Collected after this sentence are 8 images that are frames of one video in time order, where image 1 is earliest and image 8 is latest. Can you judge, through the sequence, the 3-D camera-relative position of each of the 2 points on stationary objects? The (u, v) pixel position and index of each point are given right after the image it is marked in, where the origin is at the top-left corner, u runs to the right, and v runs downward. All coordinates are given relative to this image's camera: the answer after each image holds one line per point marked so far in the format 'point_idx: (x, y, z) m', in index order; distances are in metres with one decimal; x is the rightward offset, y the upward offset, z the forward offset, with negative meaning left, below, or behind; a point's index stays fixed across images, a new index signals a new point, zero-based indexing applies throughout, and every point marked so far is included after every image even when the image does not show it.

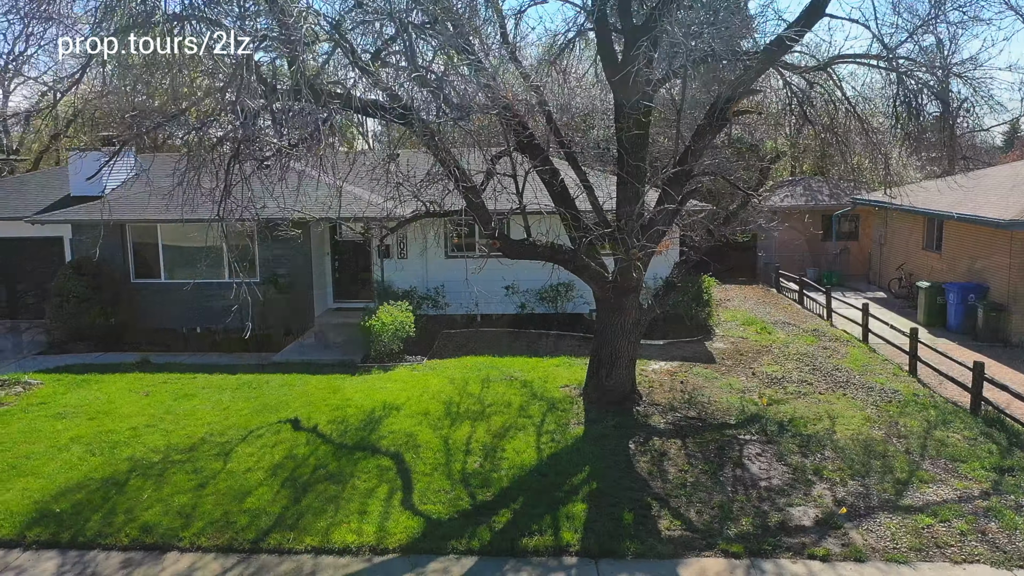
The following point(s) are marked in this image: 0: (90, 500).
0: (-3.8, -1.9, +6.4) m
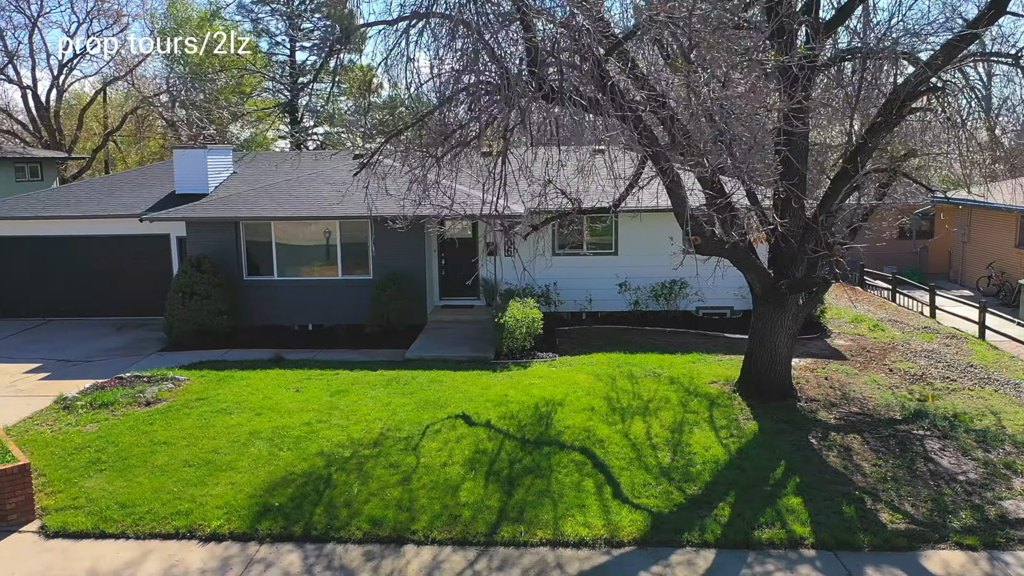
0: (-1.9, -1.8, +6.4) m
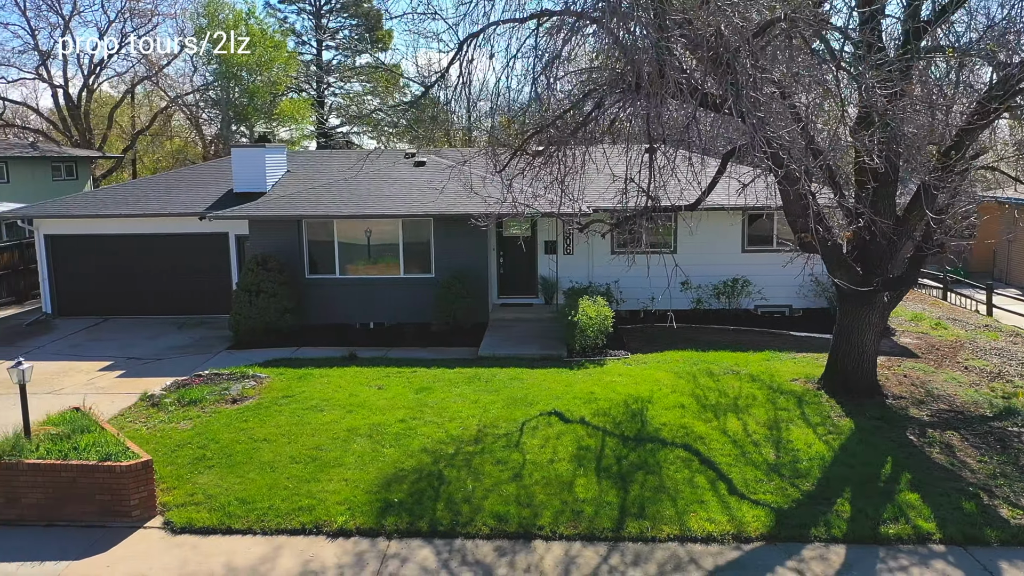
0: (-0.9, -1.8, +6.4) m
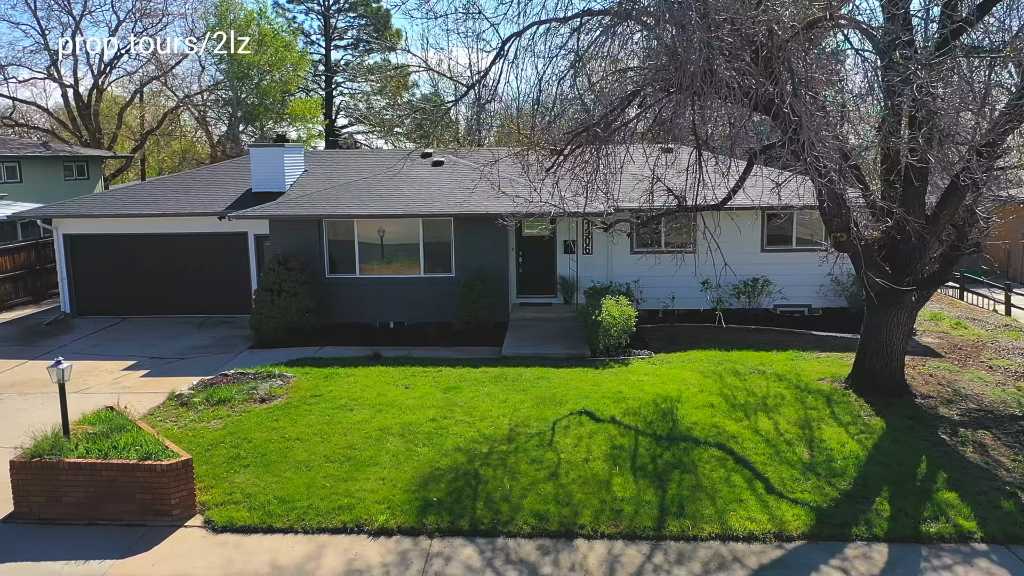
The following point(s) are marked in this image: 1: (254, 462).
0: (-0.5, -1.8, +6.4) m
1: (-2.5, -1.7, +7.0) m
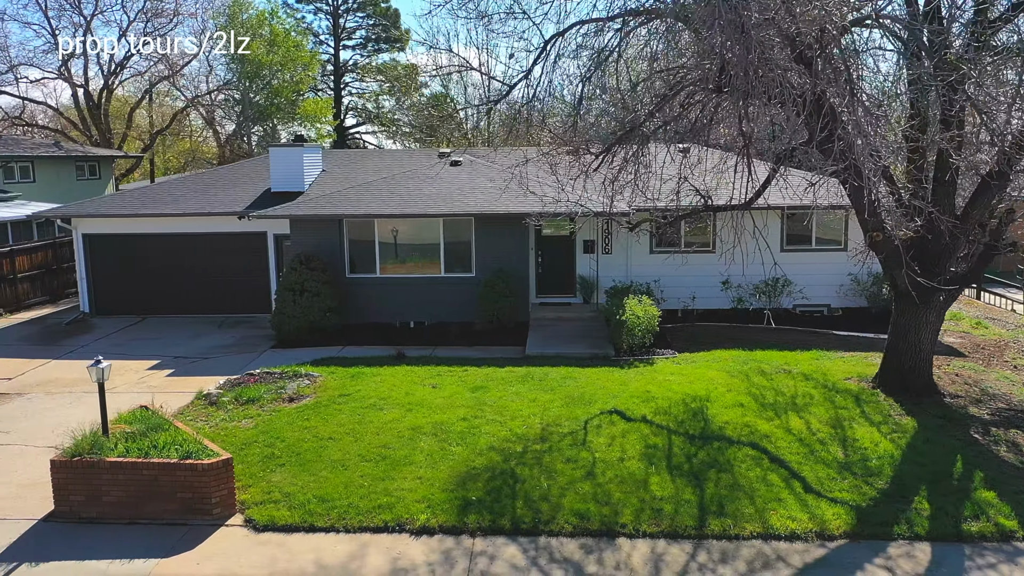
0: (-0.2, -1.8, +6.5) m
1: (-2.2, -1.7, +7.0) m
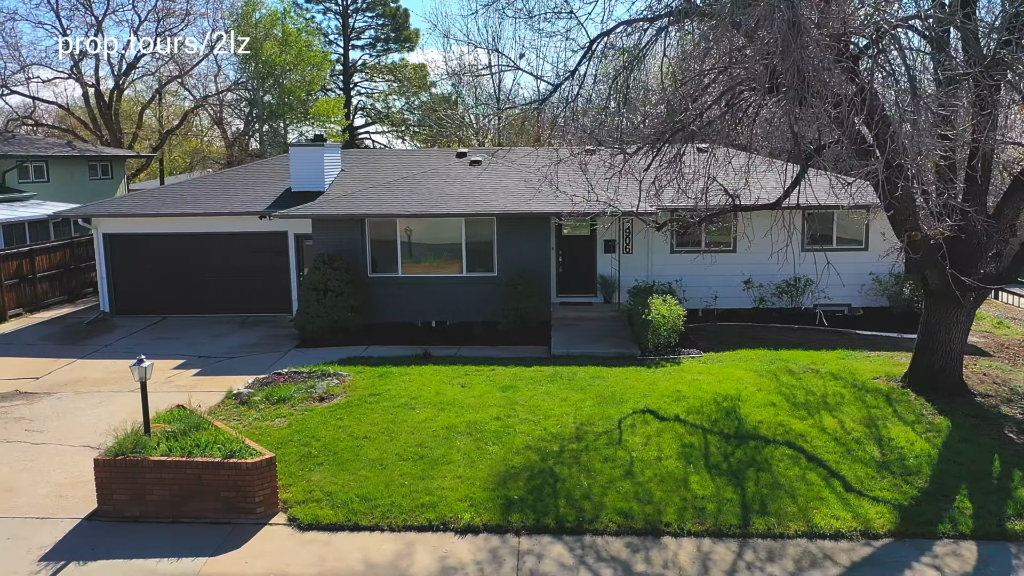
0: (+0.2, -1.8, +6.5) m
1: (-1.8, -1.7, +7.0) m
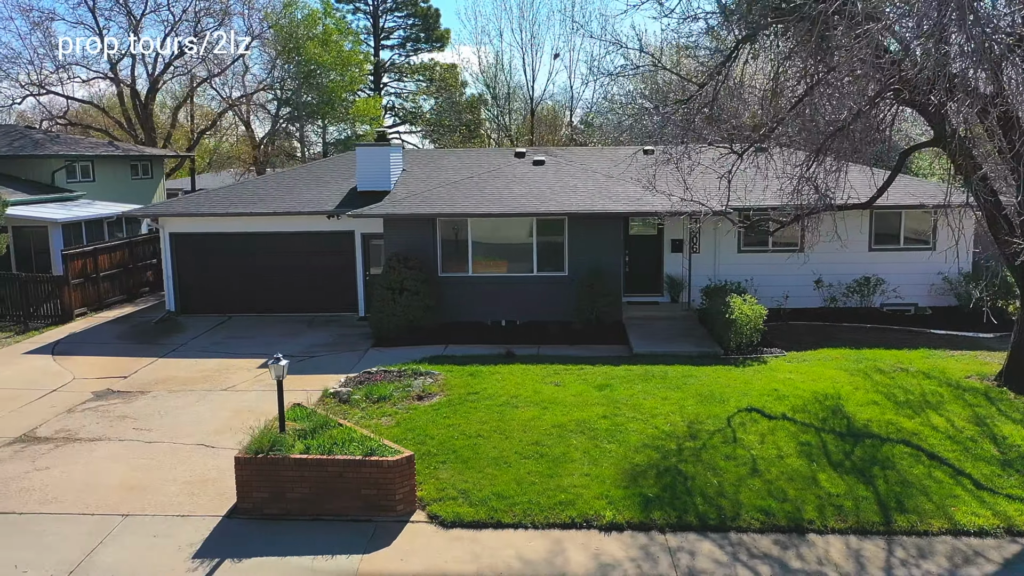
0: (+1.4, -1.8, +6.5) m
1: (-0.6, -1.7, +7.0) m
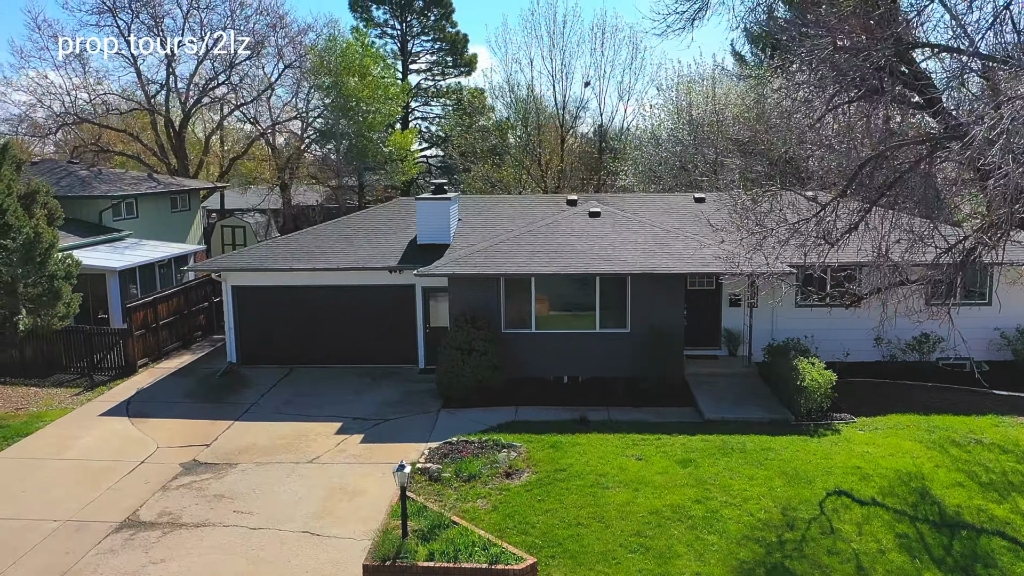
0: (+2.4, -2.8, +6.6) m
1: (+0.4, -2.7, +7.2) m
